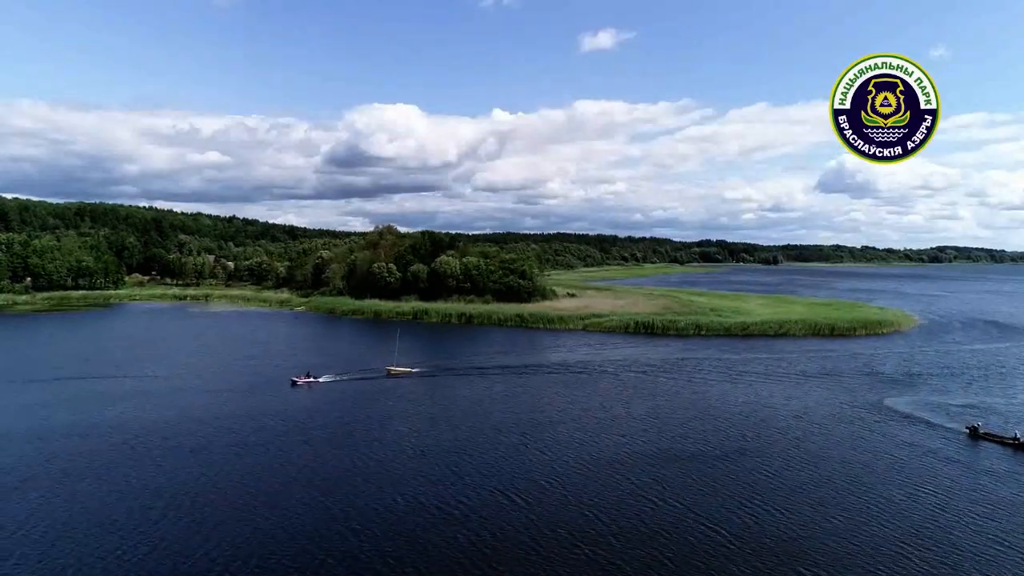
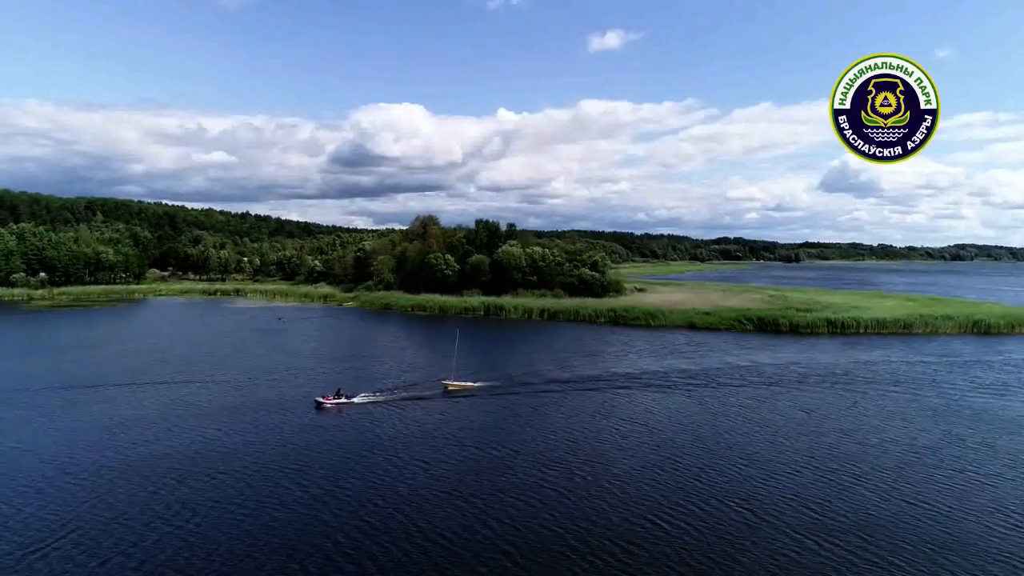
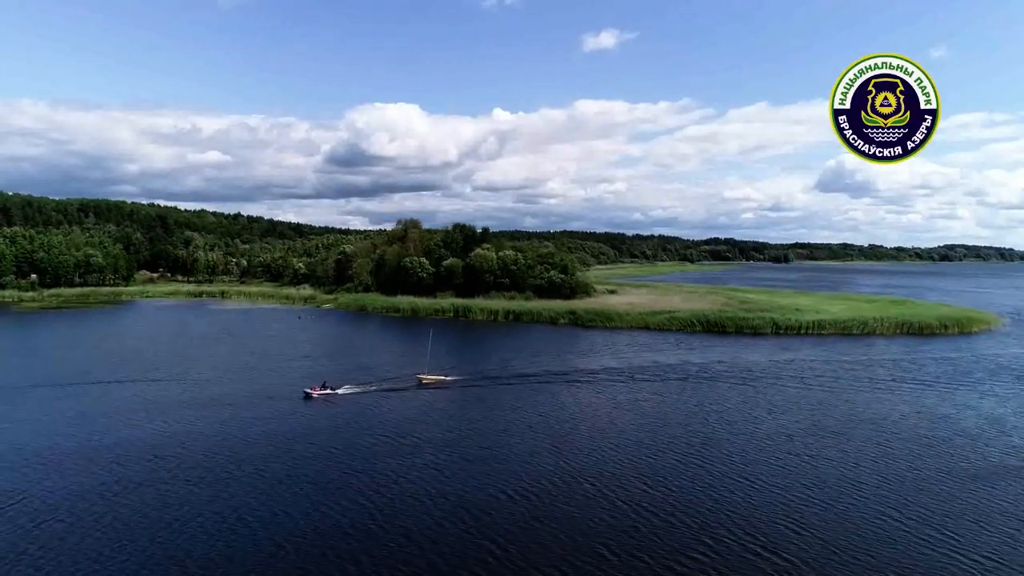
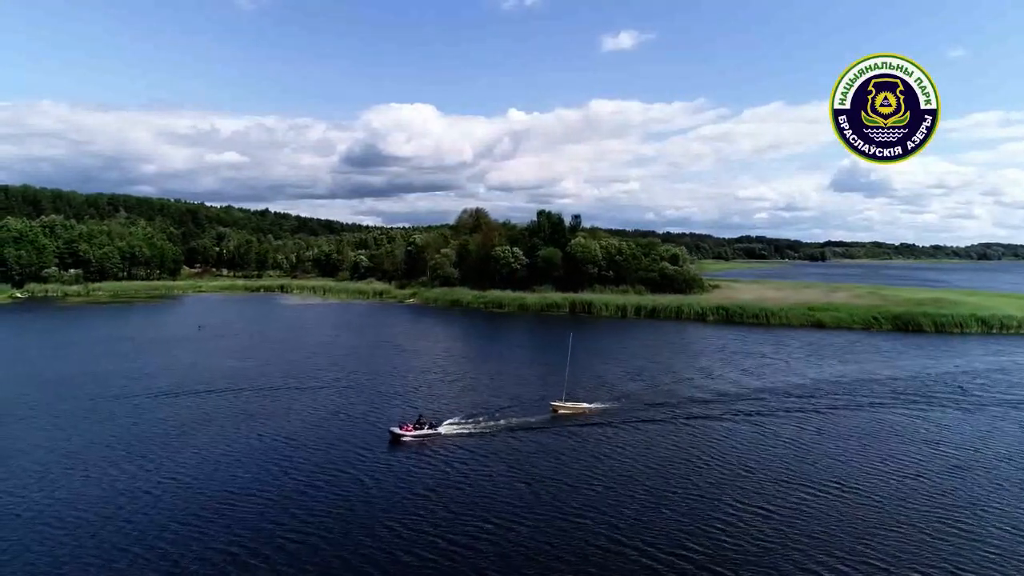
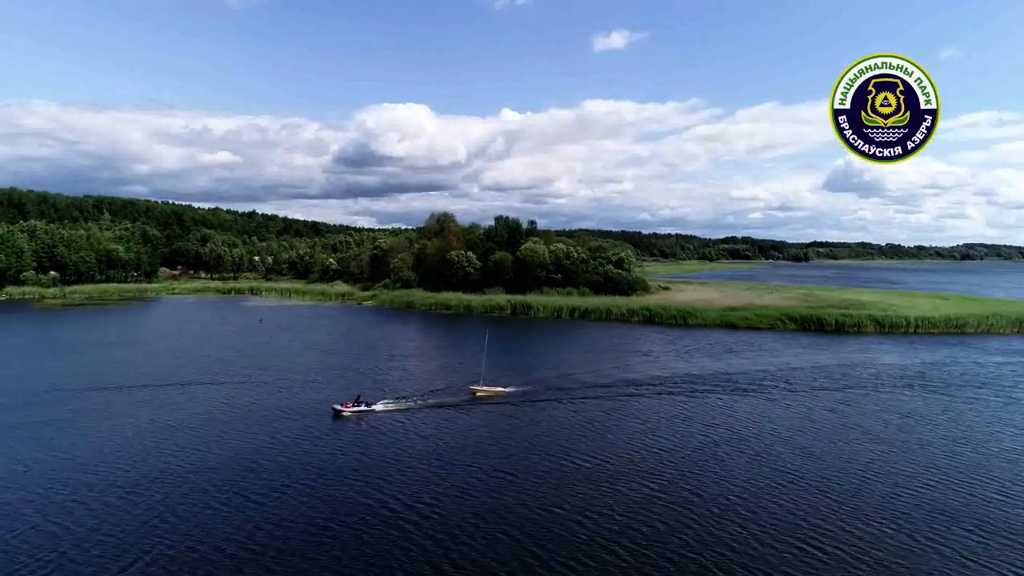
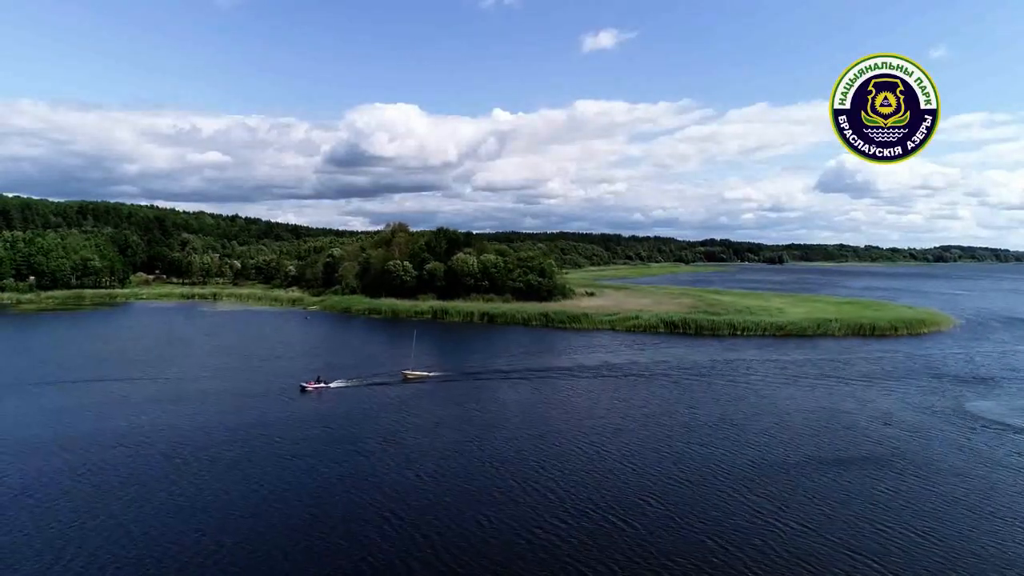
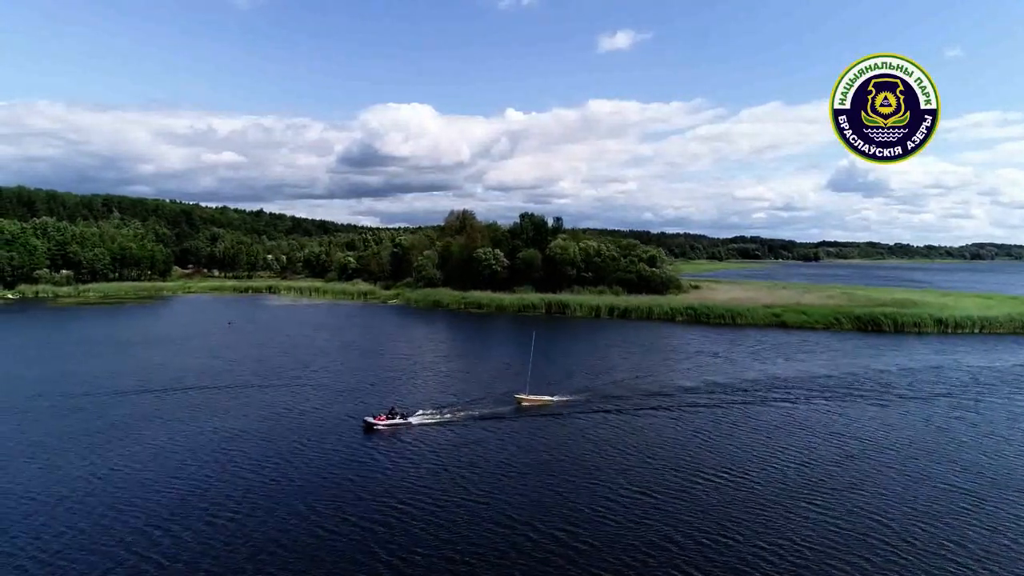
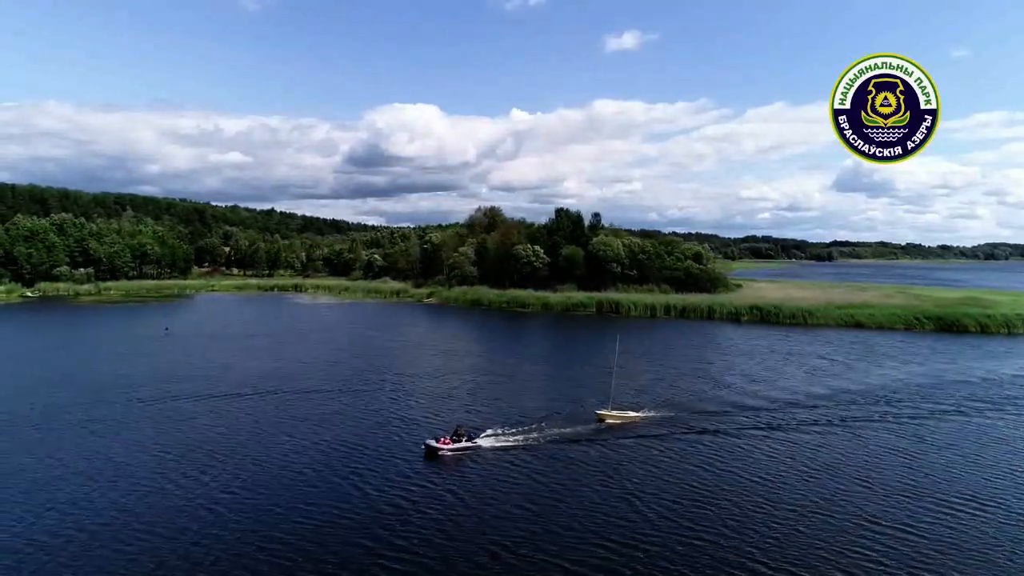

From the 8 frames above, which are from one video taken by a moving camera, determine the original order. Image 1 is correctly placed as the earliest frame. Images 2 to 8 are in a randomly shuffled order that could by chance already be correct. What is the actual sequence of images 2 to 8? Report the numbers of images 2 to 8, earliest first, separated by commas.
6, 3, 2, 5, 7, 4, 8
